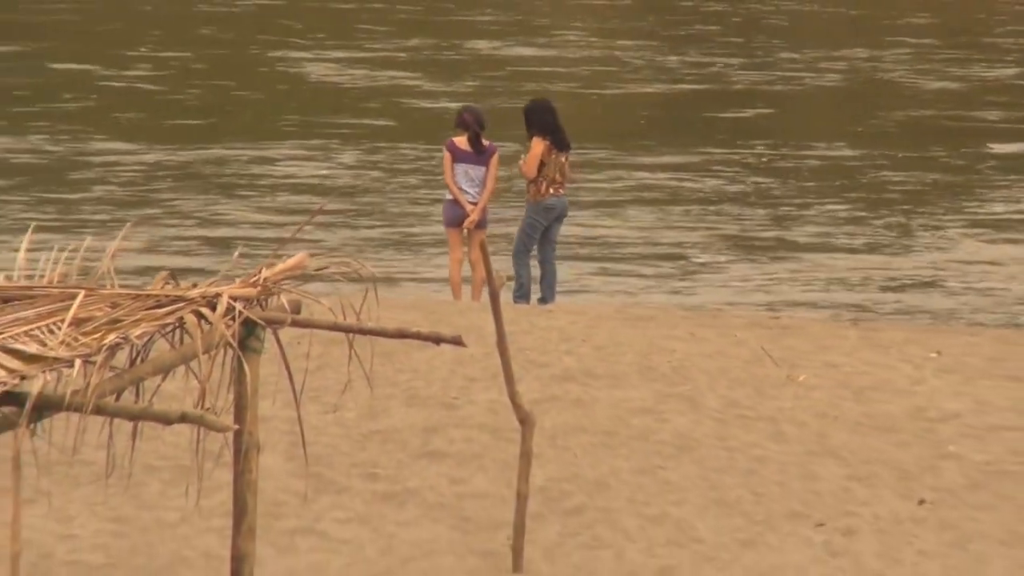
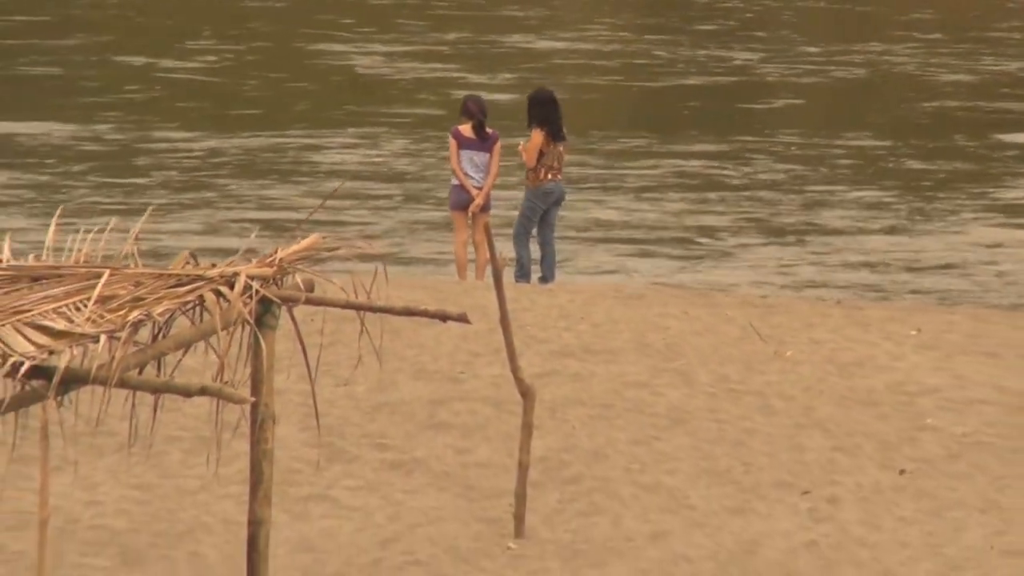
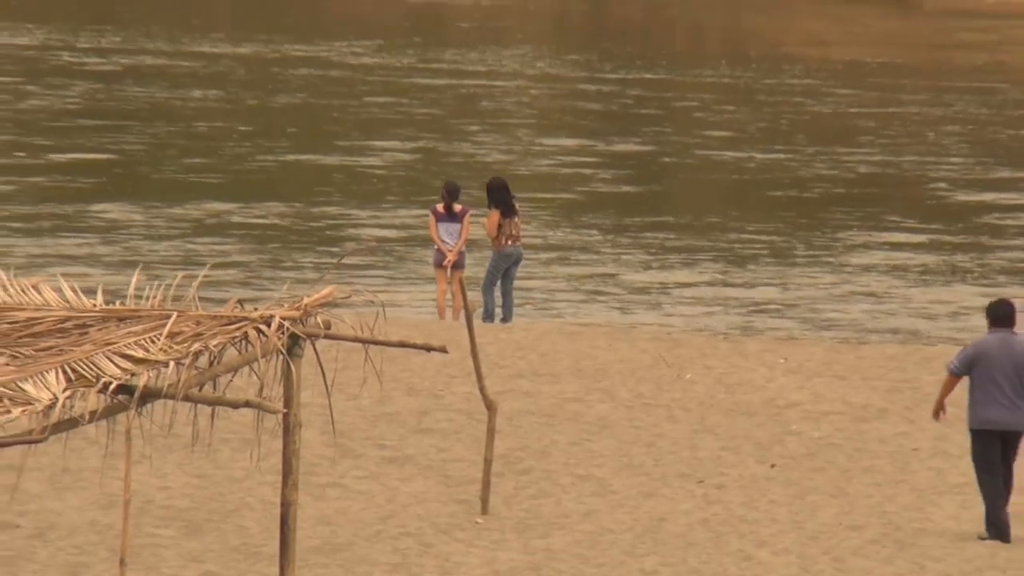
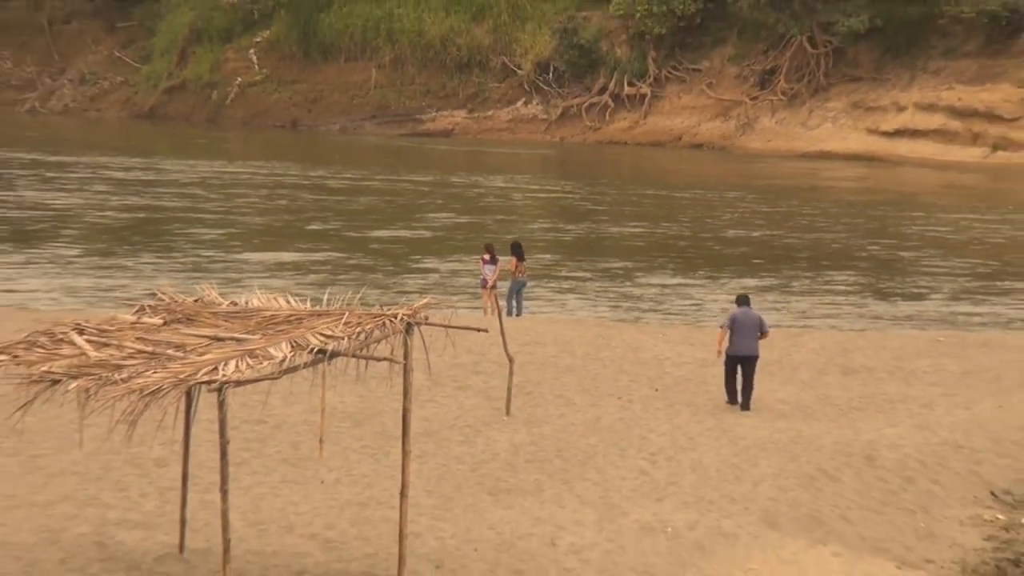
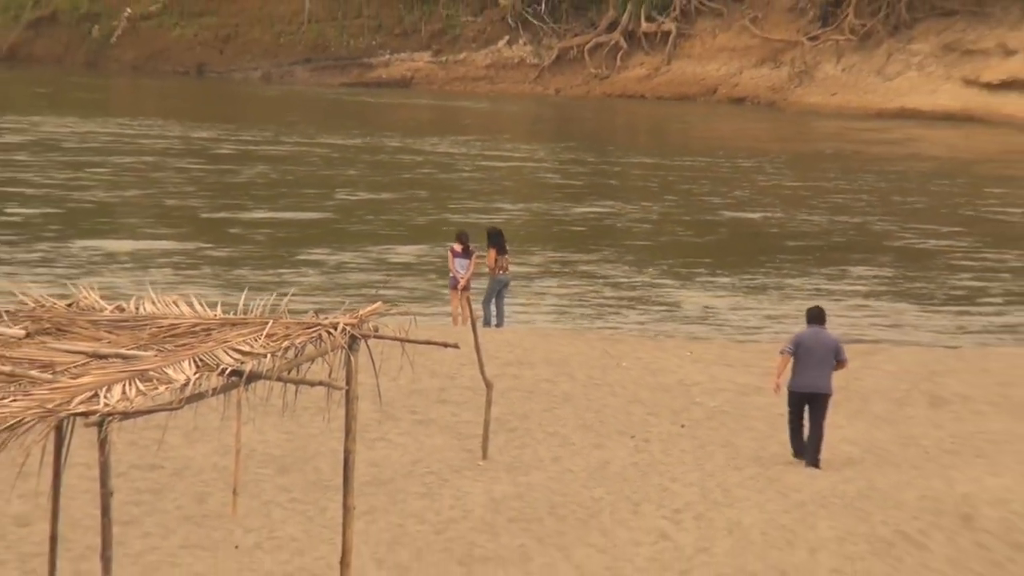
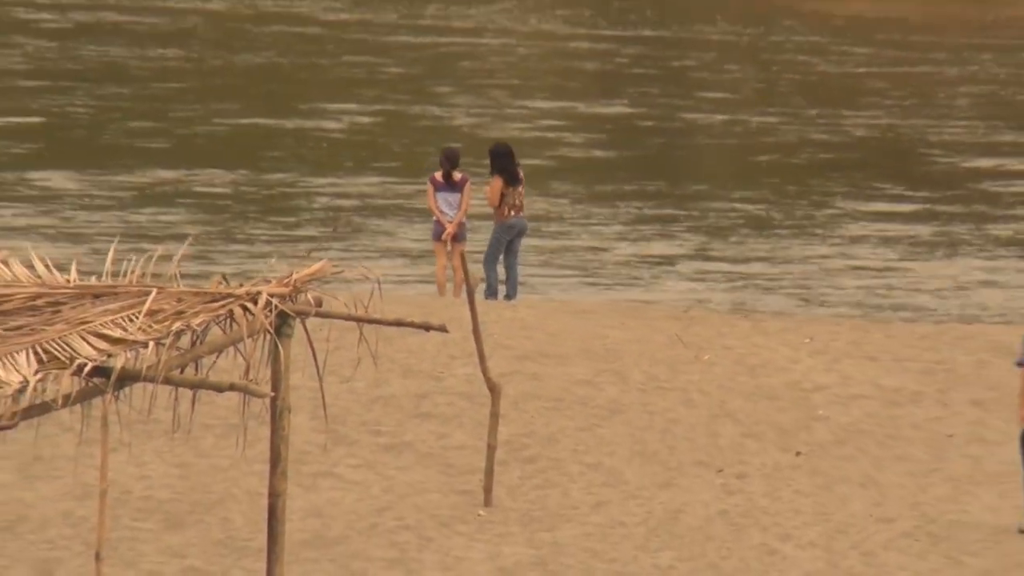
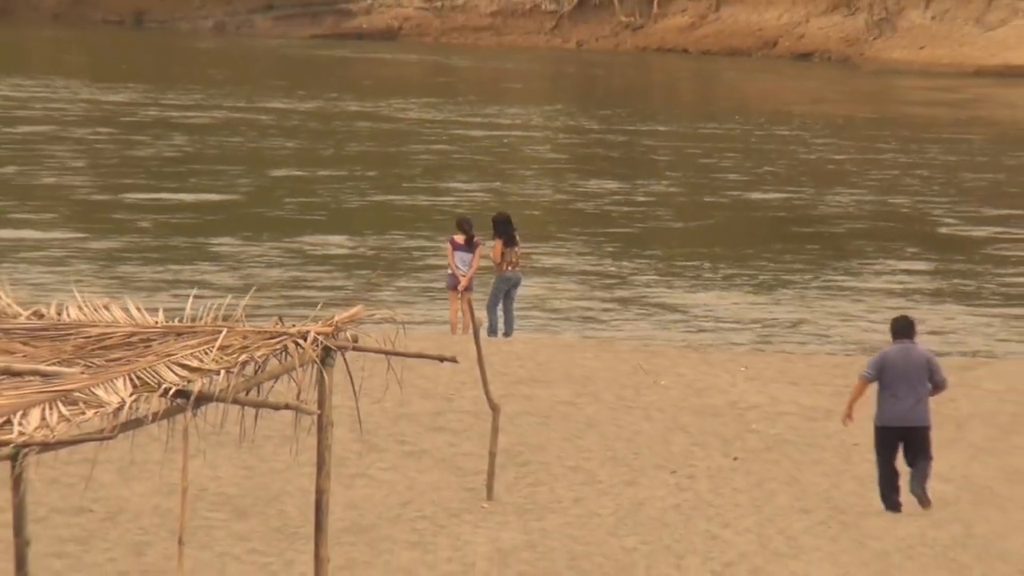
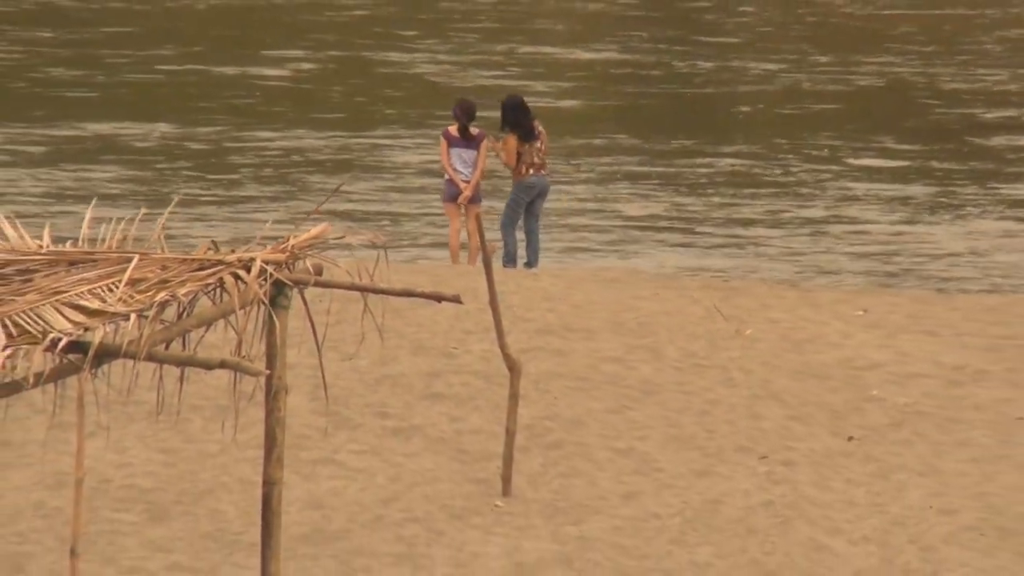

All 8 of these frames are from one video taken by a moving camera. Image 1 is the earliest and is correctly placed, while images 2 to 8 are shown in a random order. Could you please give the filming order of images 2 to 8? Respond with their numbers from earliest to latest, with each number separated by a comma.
2, 8, 6, 3, 7, 5, 4
